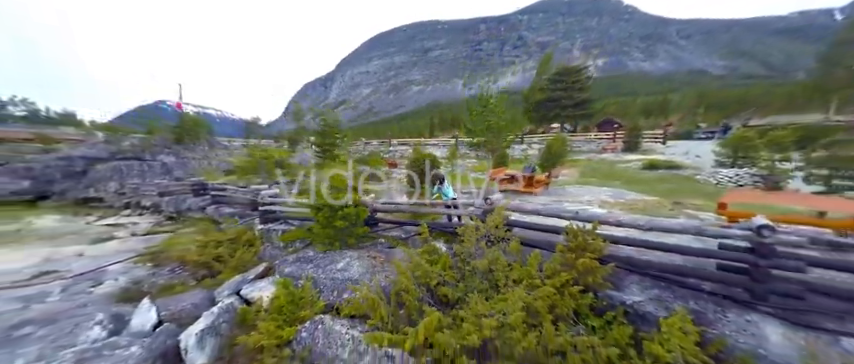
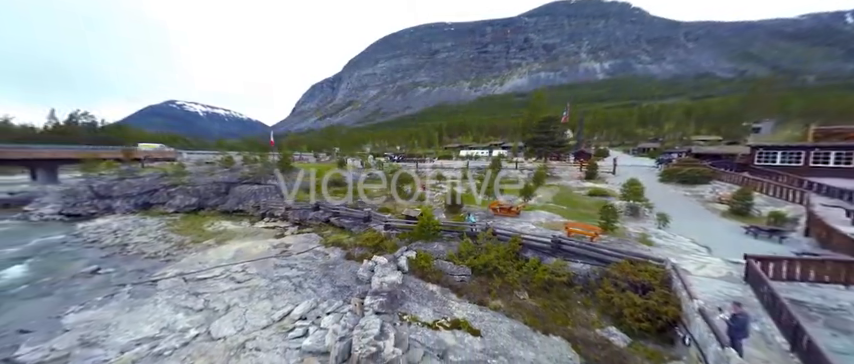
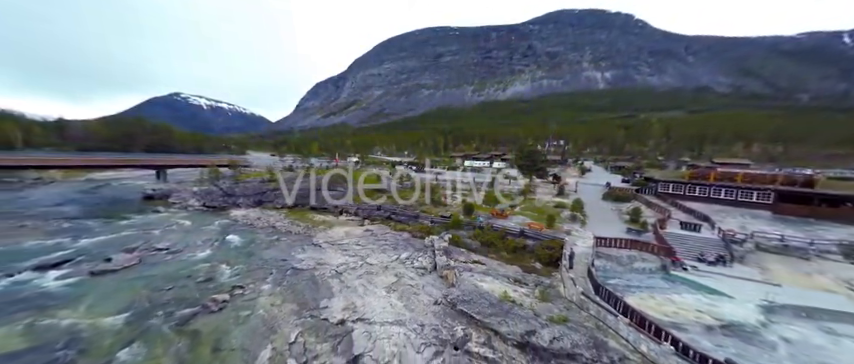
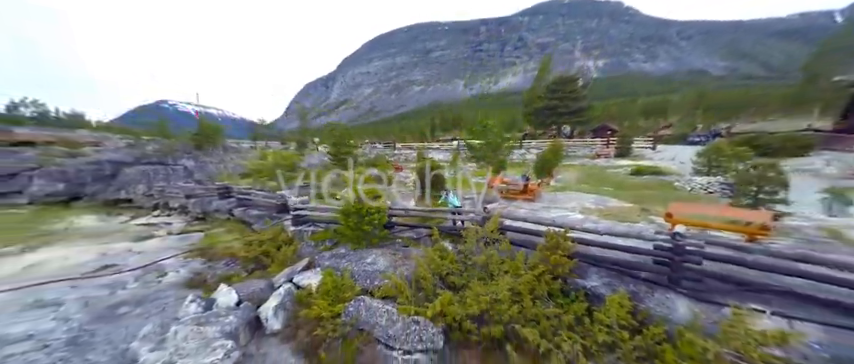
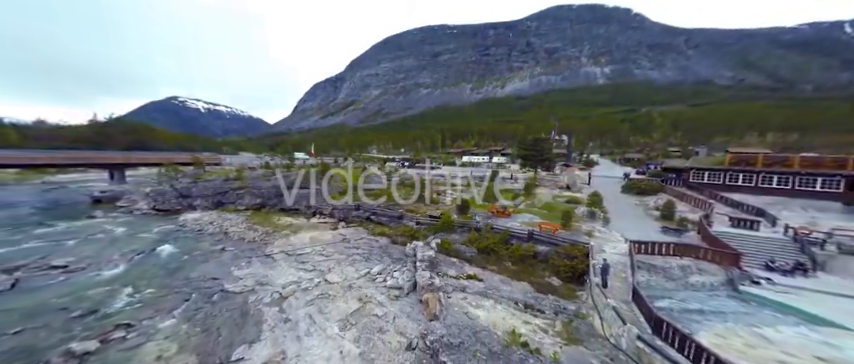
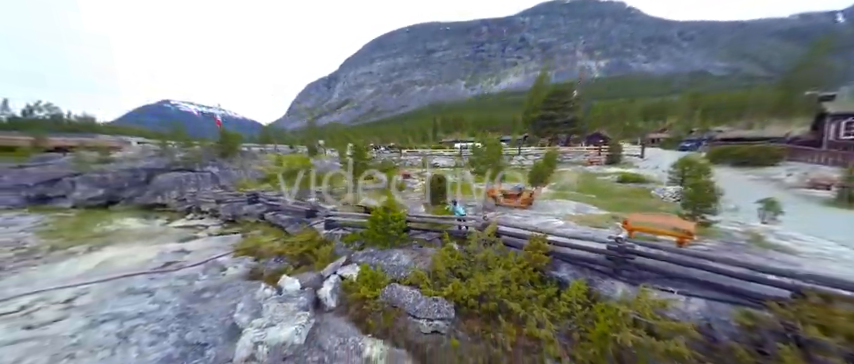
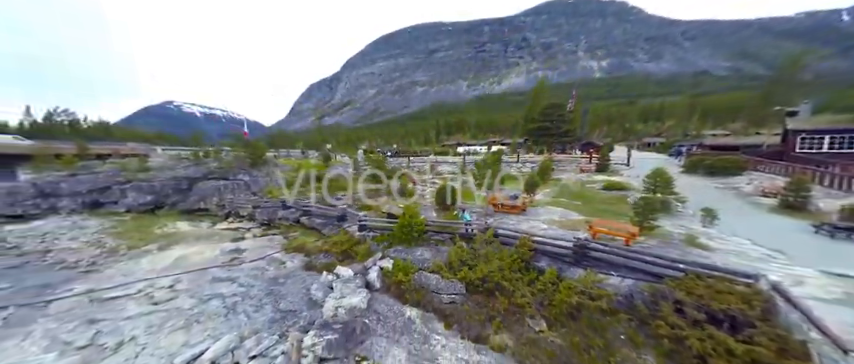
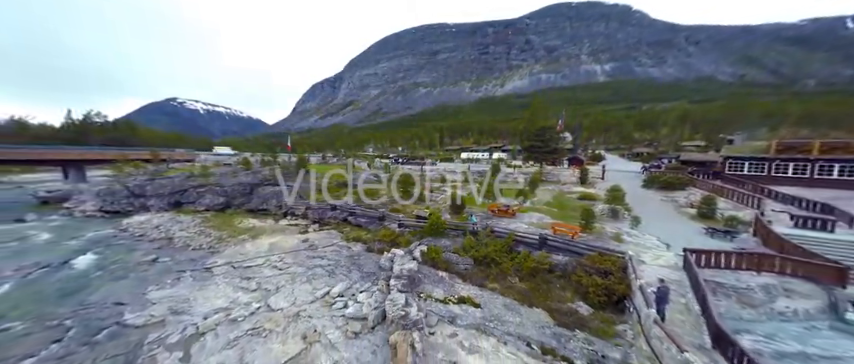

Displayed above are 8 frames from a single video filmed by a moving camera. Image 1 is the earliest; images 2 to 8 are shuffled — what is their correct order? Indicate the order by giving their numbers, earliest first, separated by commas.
4, 6, 7, 2, 8, 5, 3
